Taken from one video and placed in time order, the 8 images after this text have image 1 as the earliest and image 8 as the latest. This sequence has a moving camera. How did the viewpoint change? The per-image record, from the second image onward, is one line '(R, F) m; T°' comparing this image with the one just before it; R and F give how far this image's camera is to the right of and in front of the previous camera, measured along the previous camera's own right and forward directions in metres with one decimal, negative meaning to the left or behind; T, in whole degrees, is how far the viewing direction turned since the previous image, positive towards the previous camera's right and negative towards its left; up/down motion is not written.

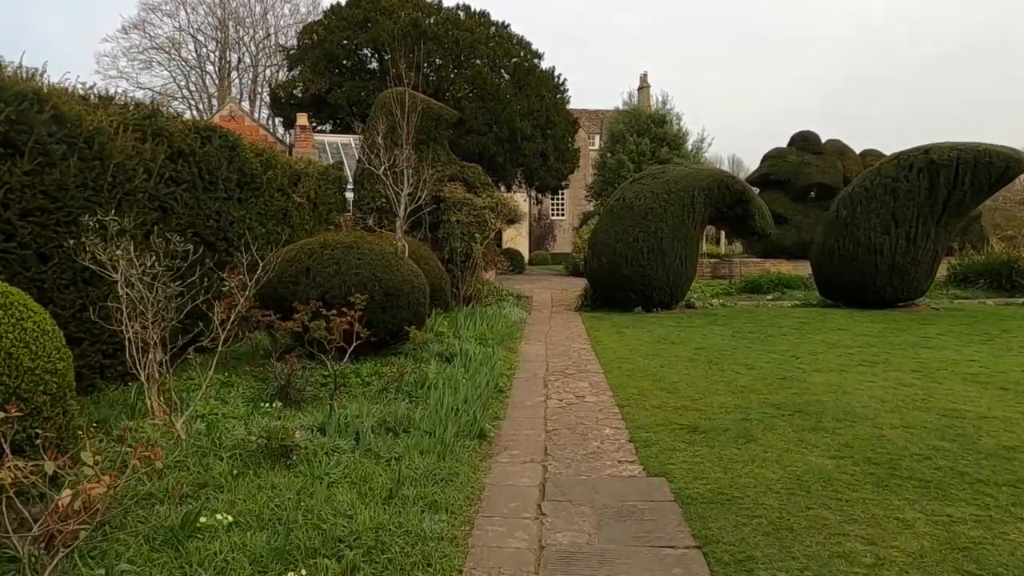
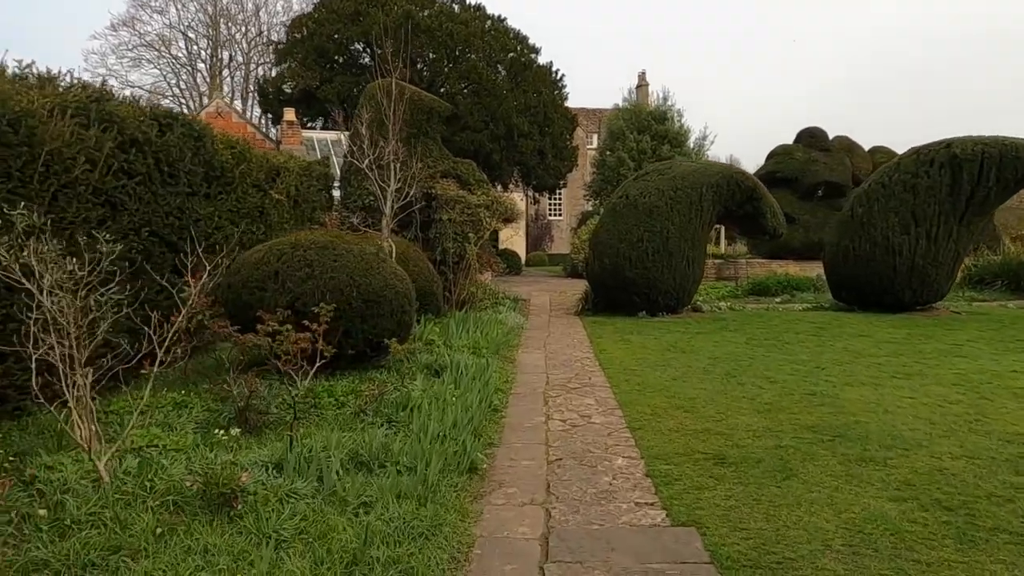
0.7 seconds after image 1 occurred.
(0.0, +0.7) m; 0°
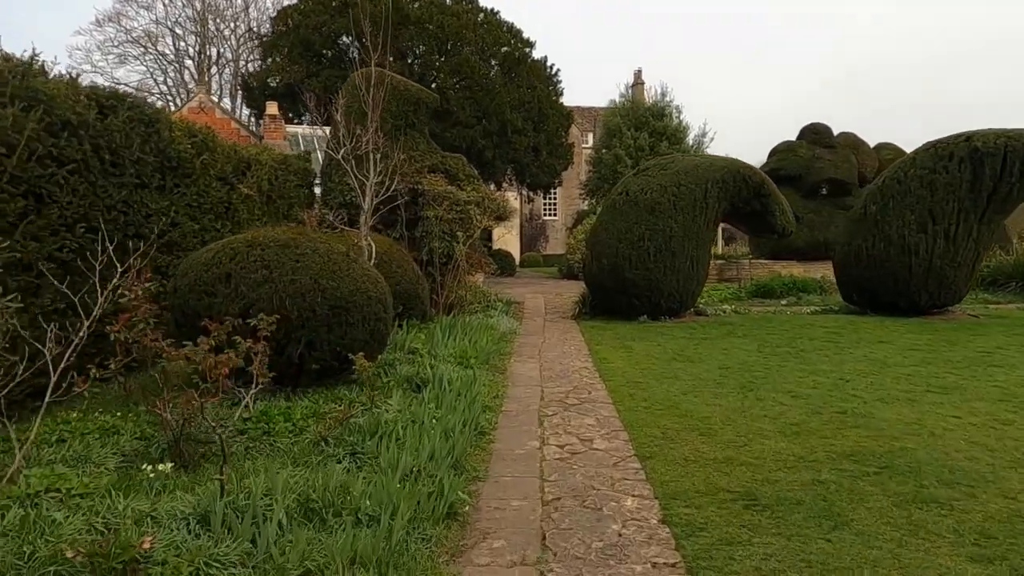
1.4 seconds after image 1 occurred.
(0.0, +0.7) m; 0°
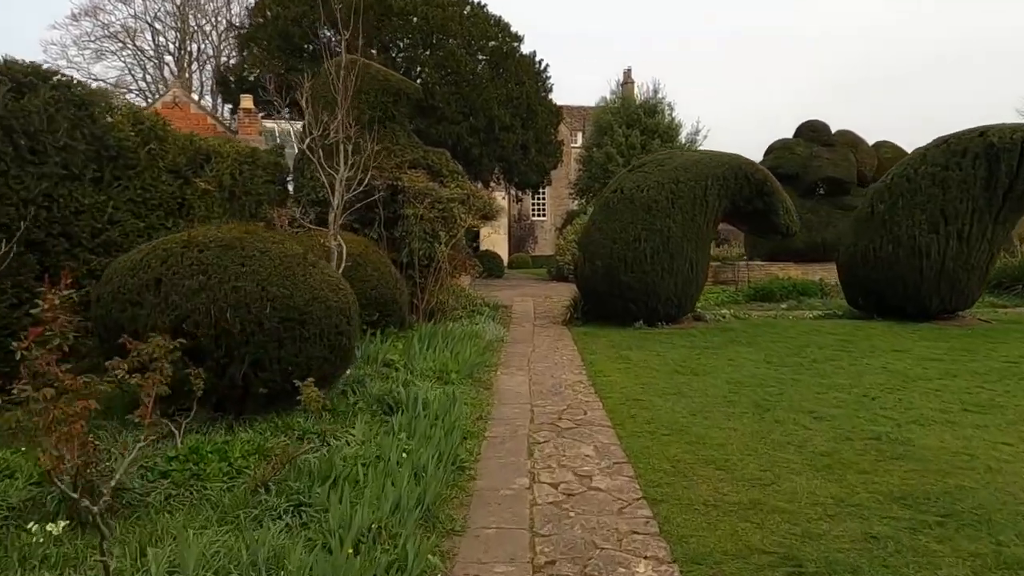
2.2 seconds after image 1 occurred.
(0.0, +0.7) m; +1°
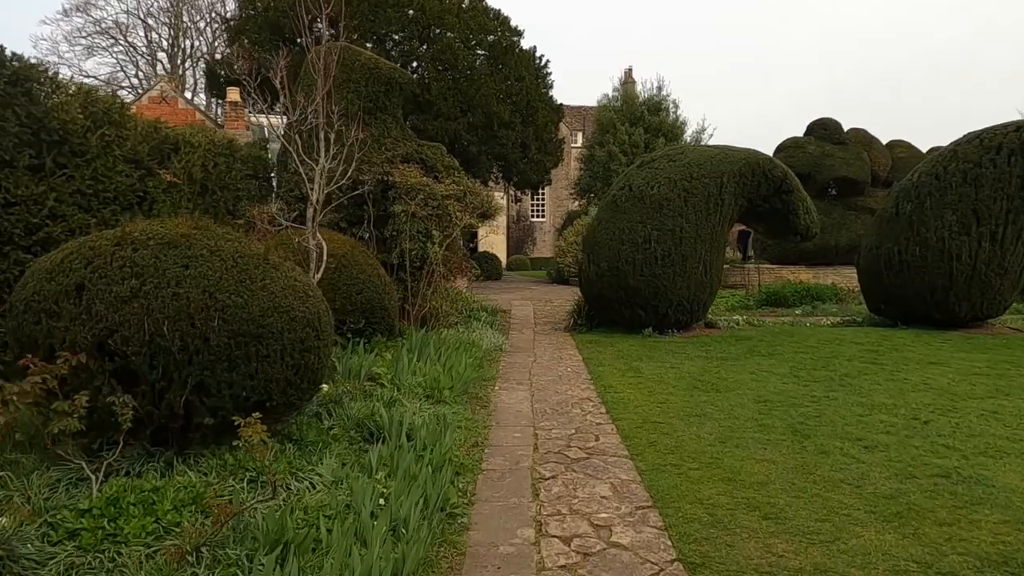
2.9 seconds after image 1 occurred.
(0.0, +0.7) m; 0°
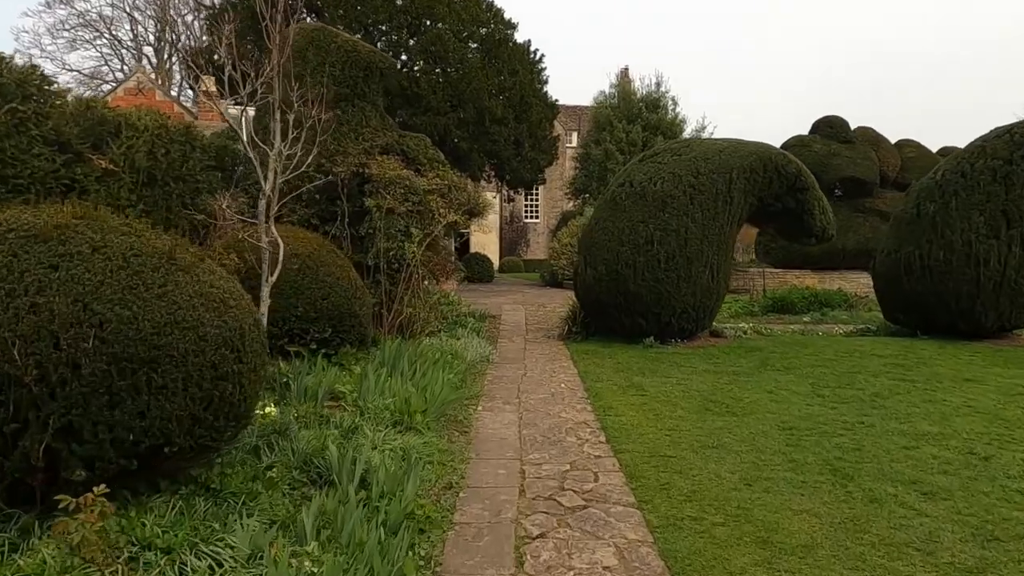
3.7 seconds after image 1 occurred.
(+0.1, +0.8) m; +1°
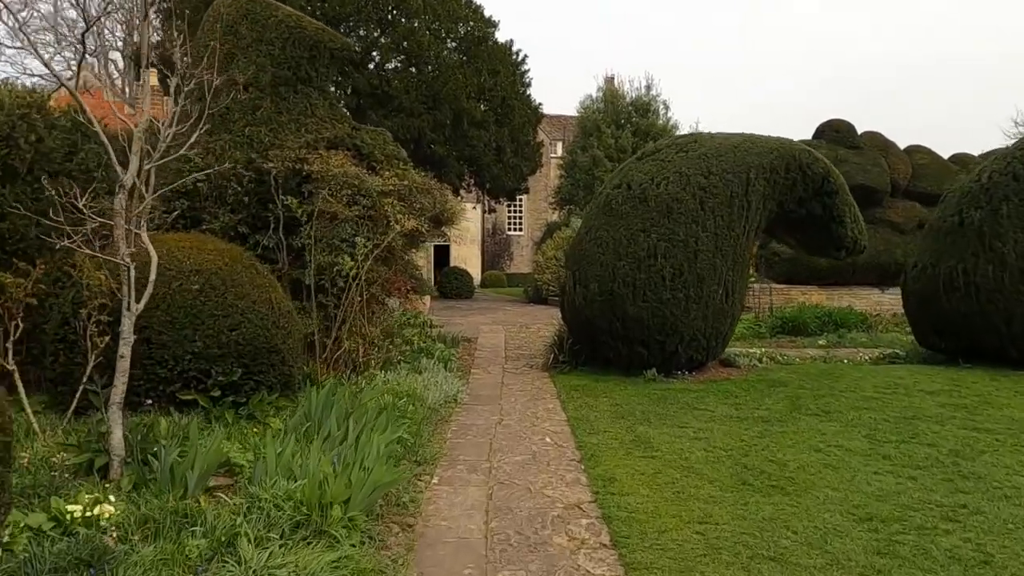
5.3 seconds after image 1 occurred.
(+0.1, +1.4) m; +1°
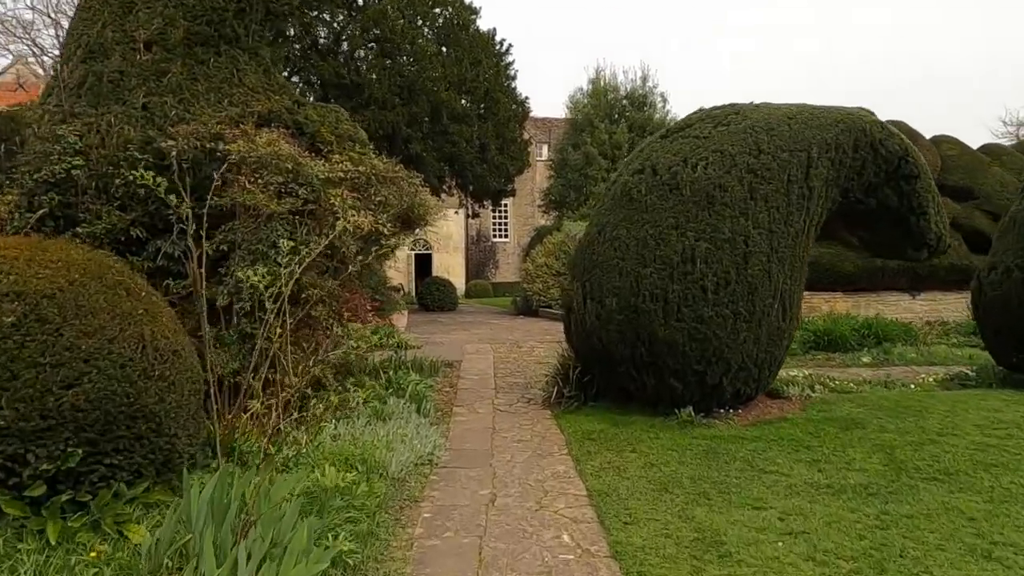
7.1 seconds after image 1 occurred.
(-0.1, +1.7) m; +1°
